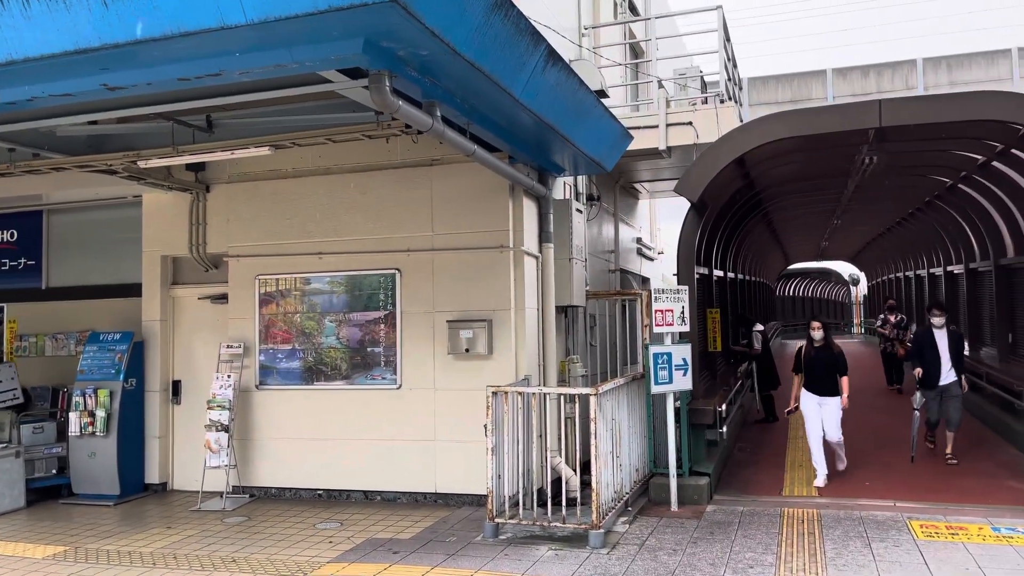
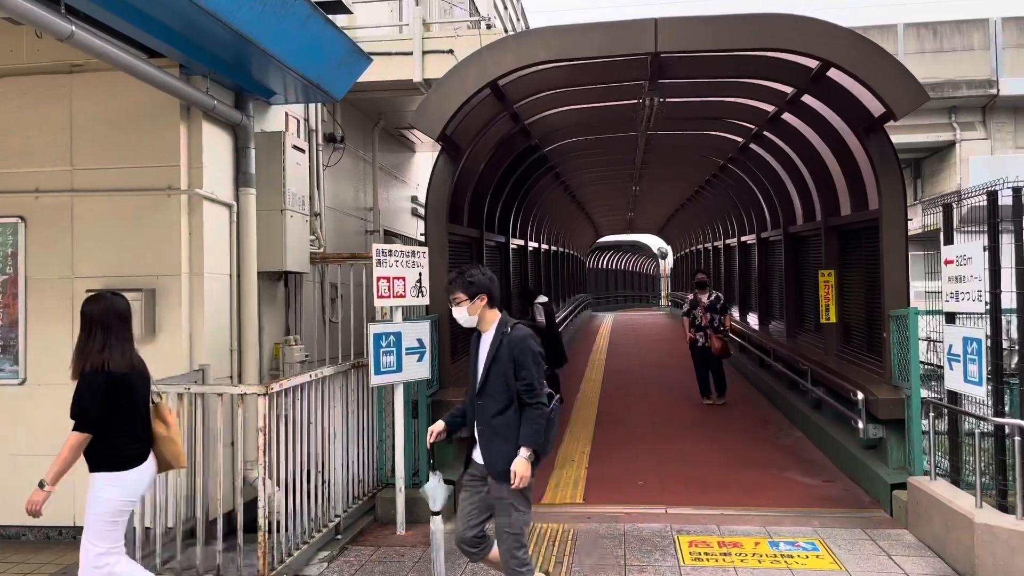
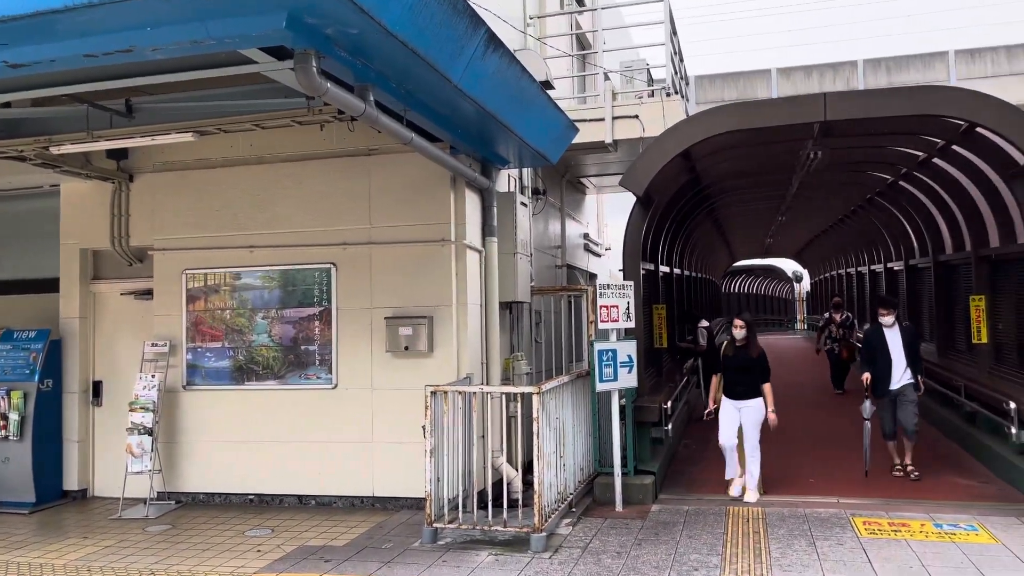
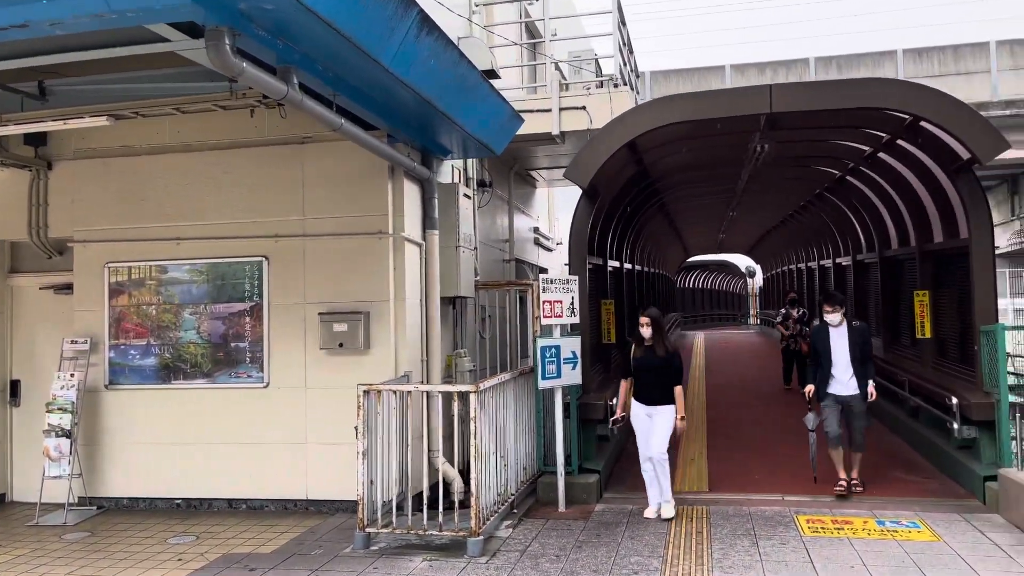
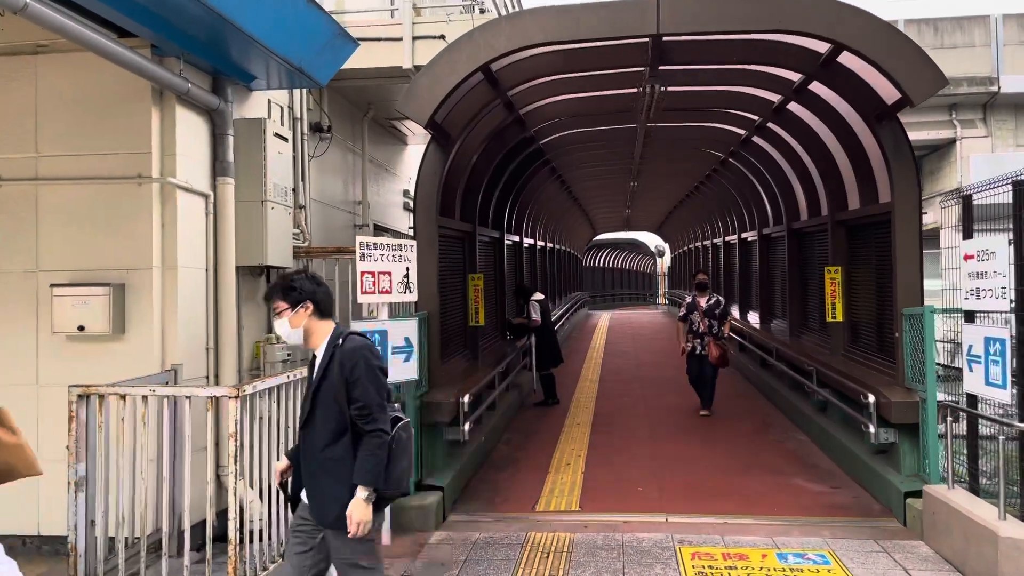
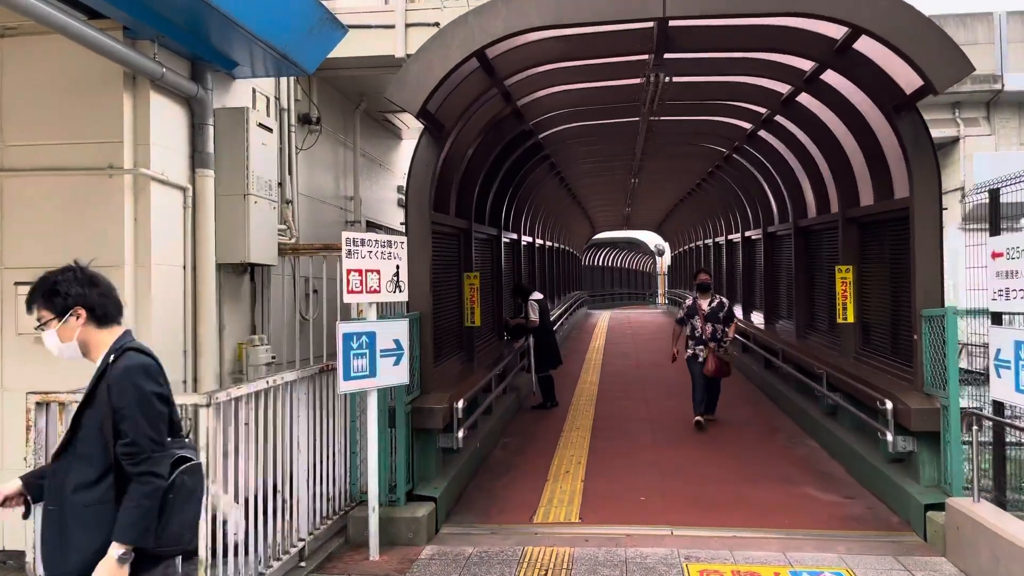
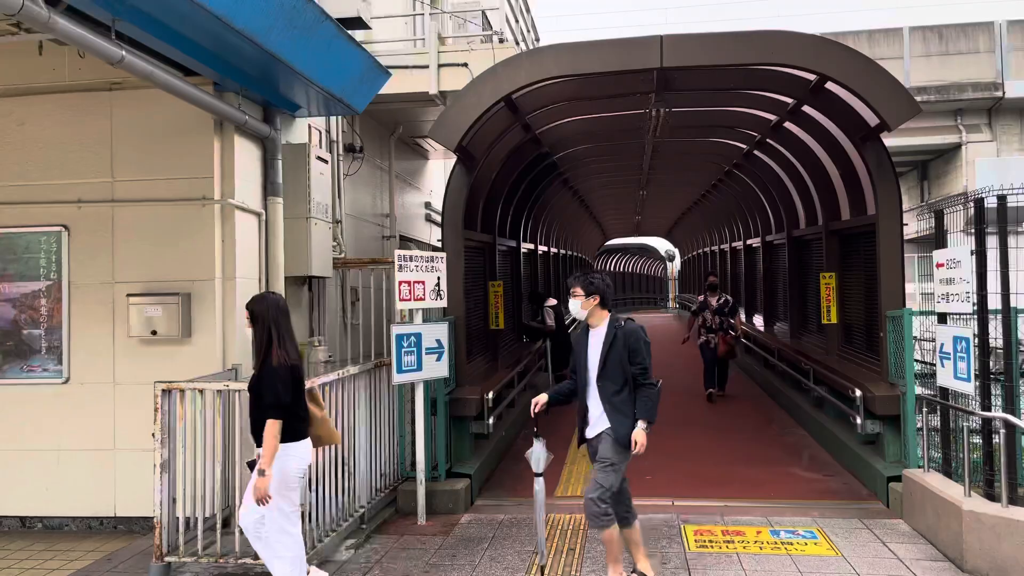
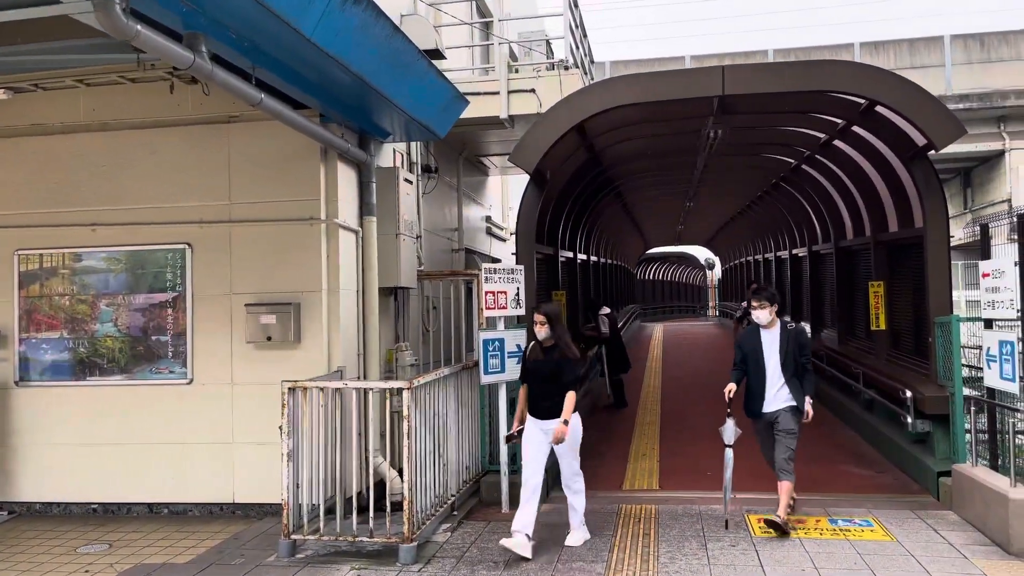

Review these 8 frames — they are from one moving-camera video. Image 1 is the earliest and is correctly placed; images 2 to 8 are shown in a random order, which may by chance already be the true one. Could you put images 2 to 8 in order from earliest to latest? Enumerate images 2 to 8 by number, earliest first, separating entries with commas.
3, 4, 8, 7, 2, 5, 6
